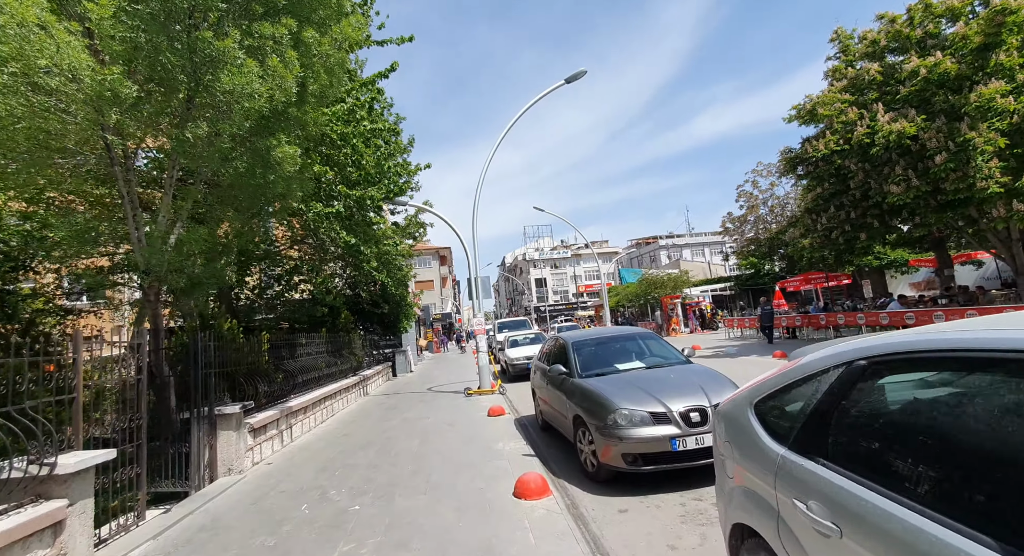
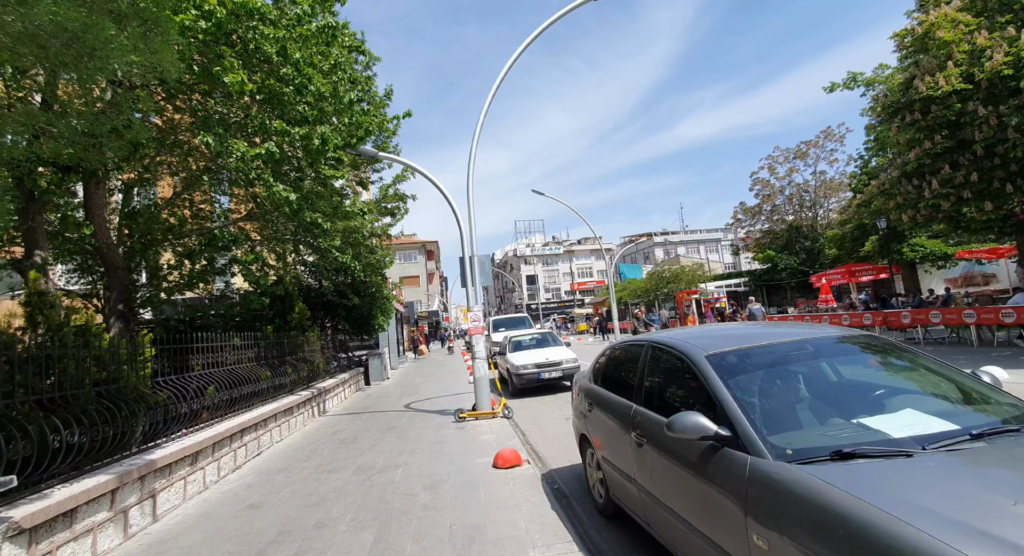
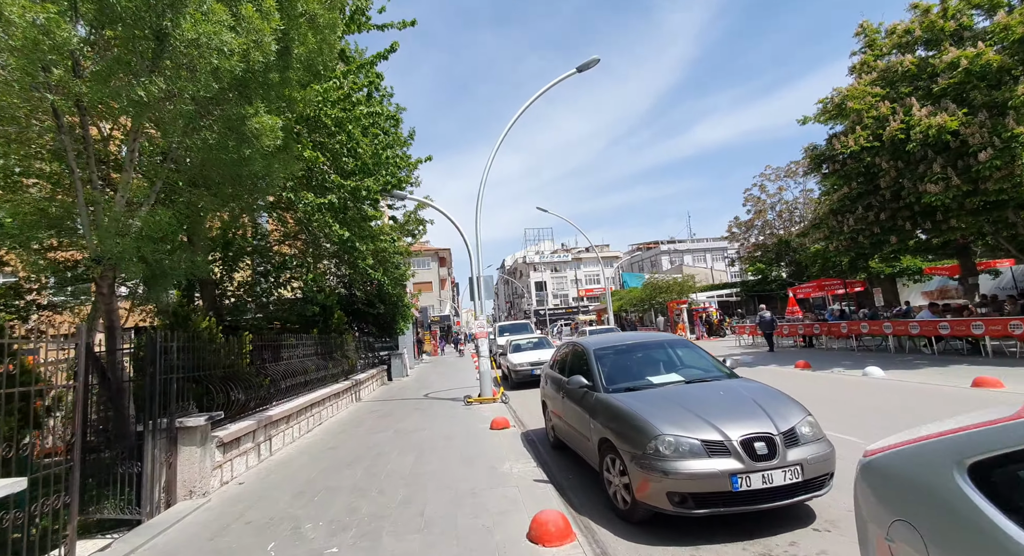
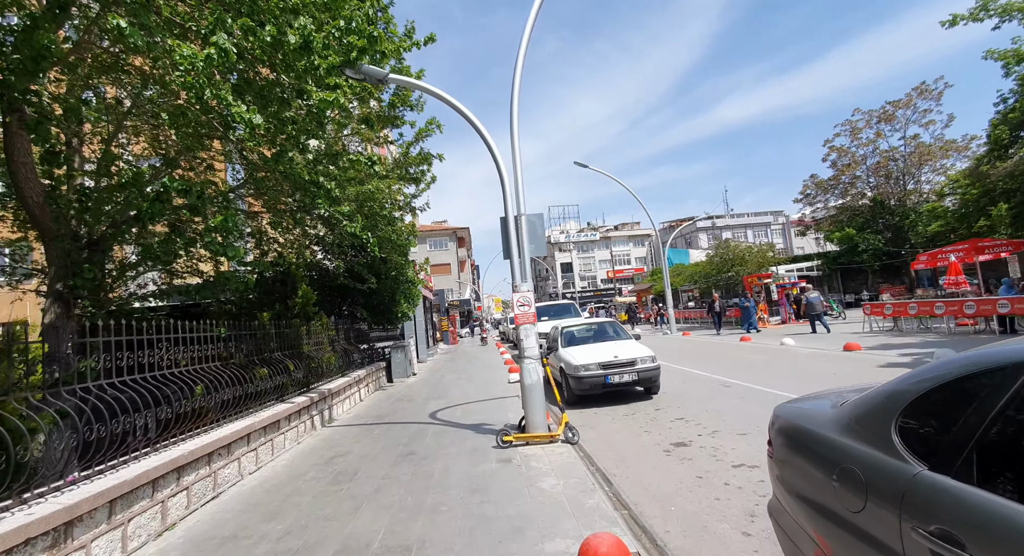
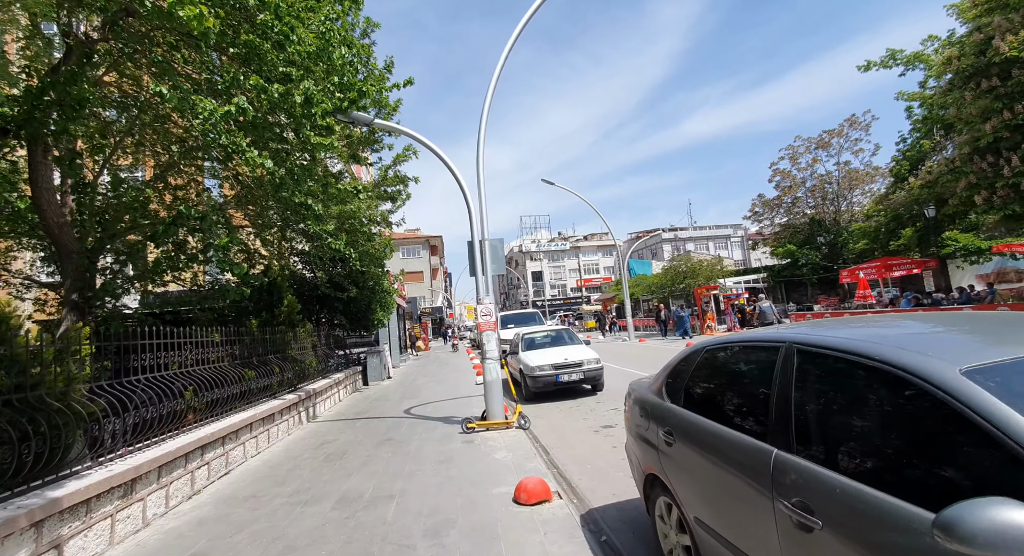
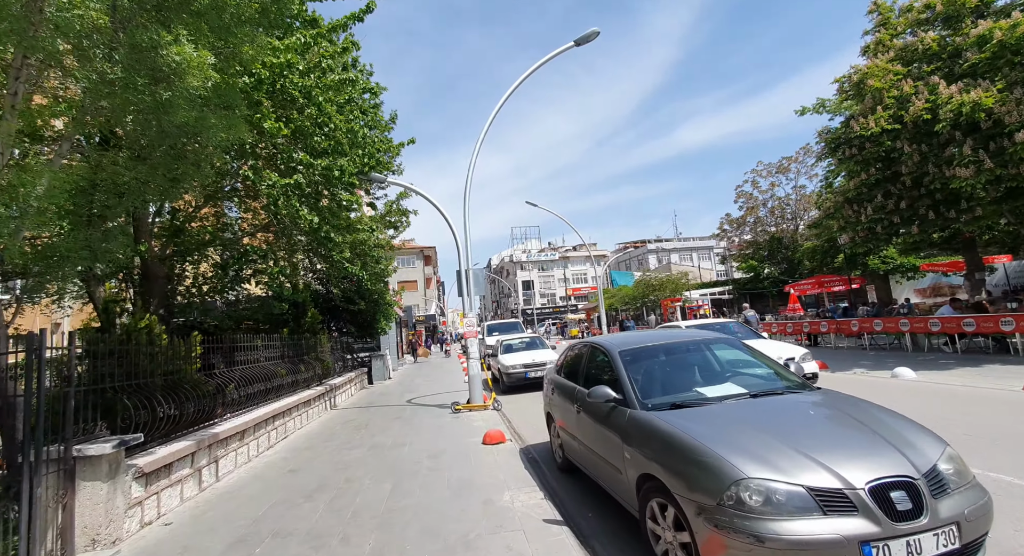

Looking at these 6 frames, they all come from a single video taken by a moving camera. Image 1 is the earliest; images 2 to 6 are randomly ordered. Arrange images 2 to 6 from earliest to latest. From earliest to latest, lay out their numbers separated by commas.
3, 6, 2, 5, 4
